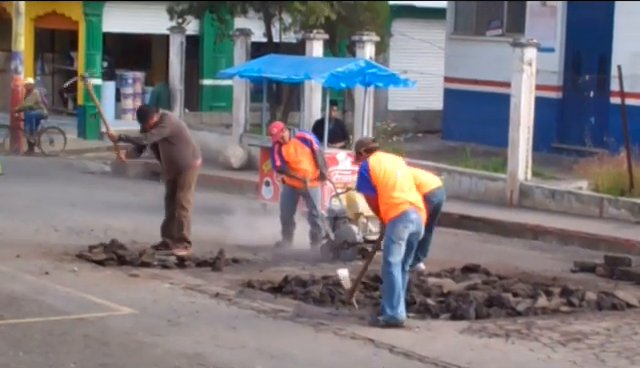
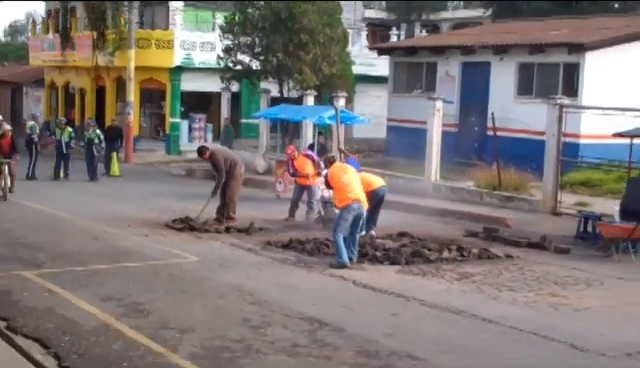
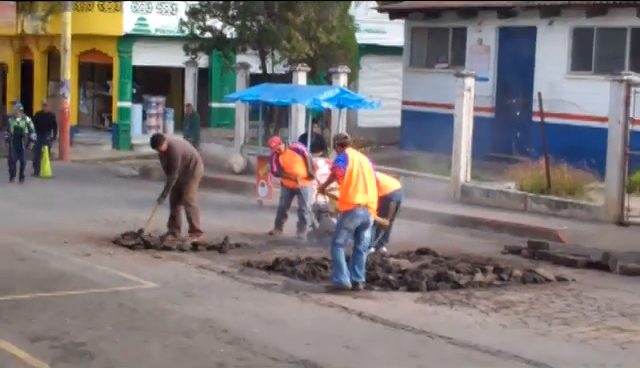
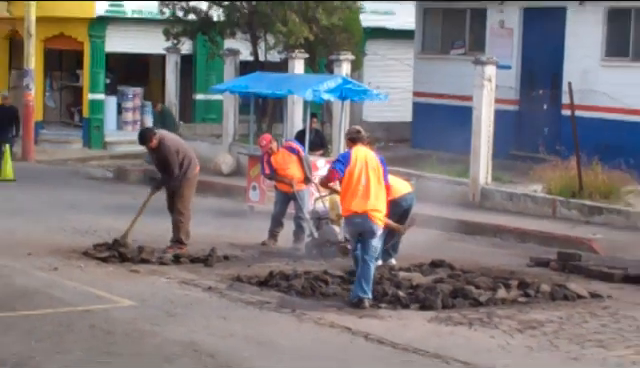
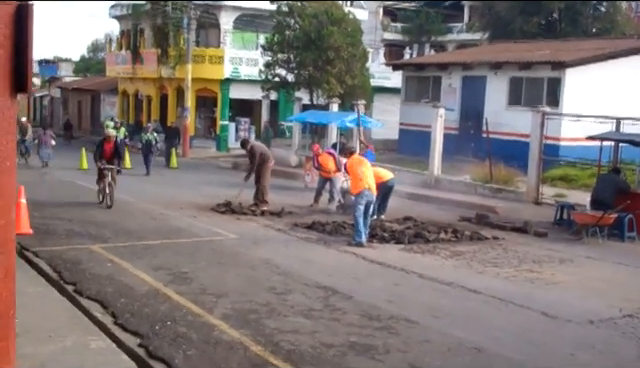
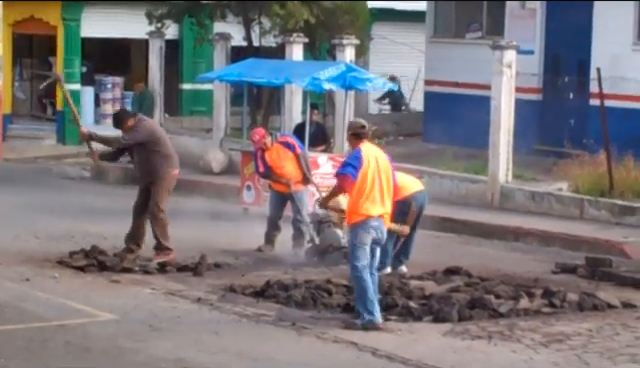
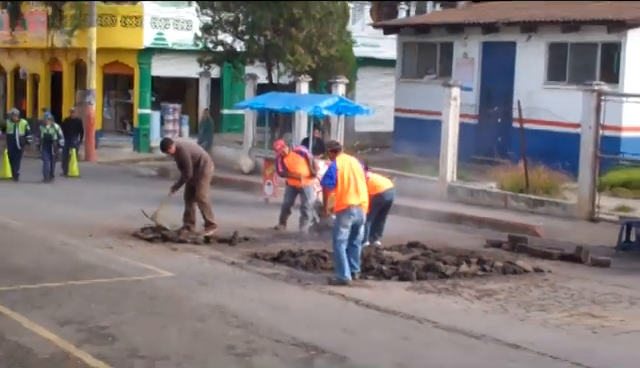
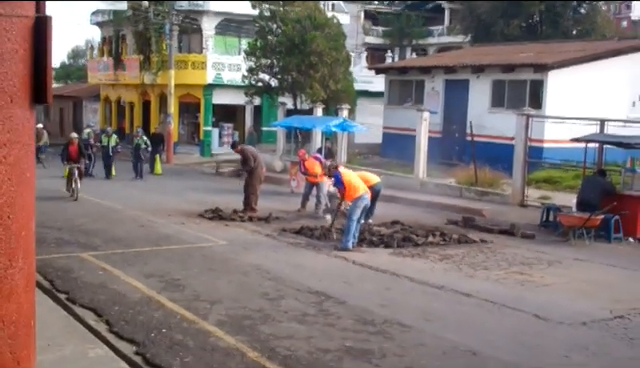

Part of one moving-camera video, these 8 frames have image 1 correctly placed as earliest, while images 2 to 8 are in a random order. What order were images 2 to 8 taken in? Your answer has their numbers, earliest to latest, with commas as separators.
6, 4, 3, 7, 2, 8, 5
